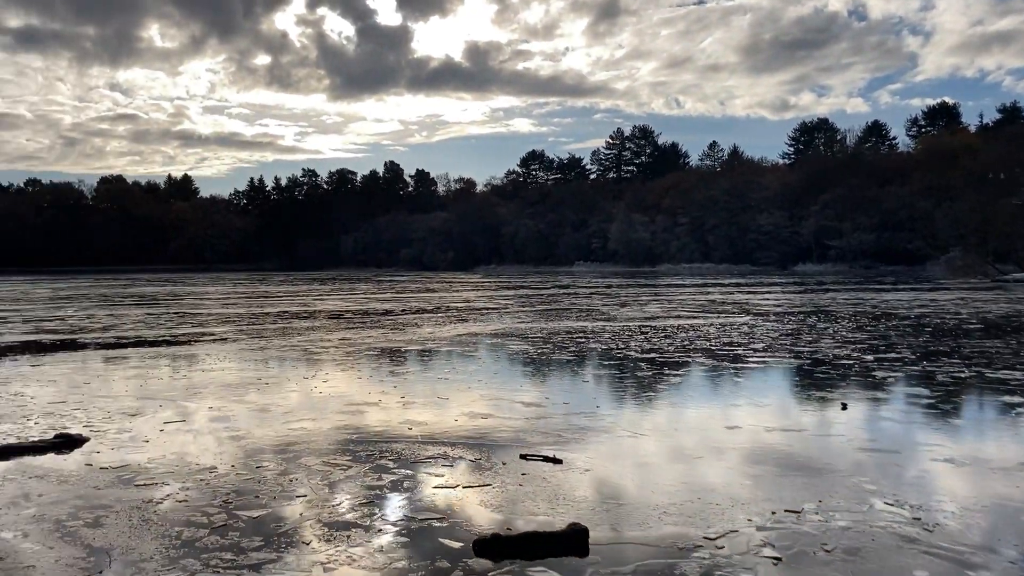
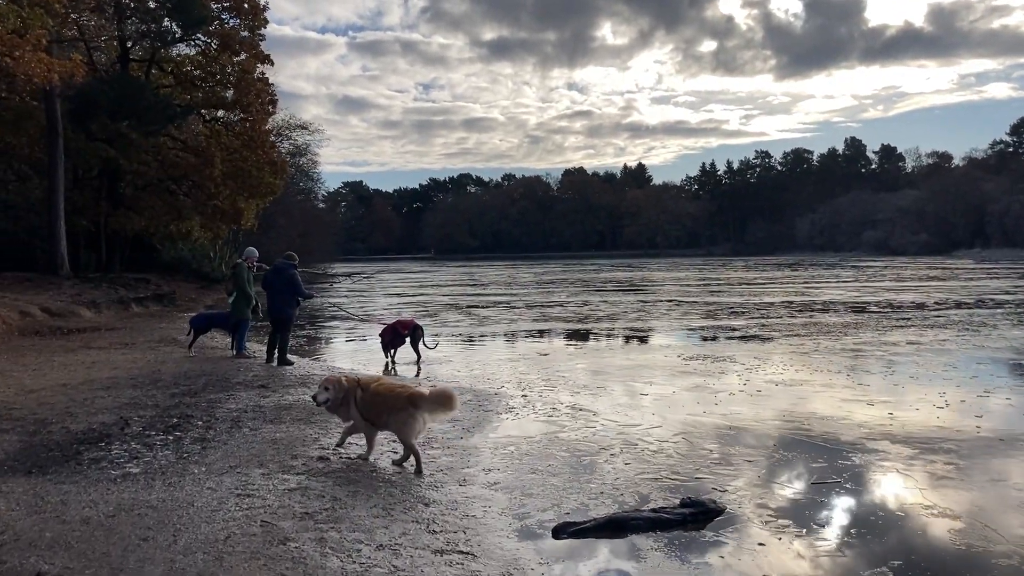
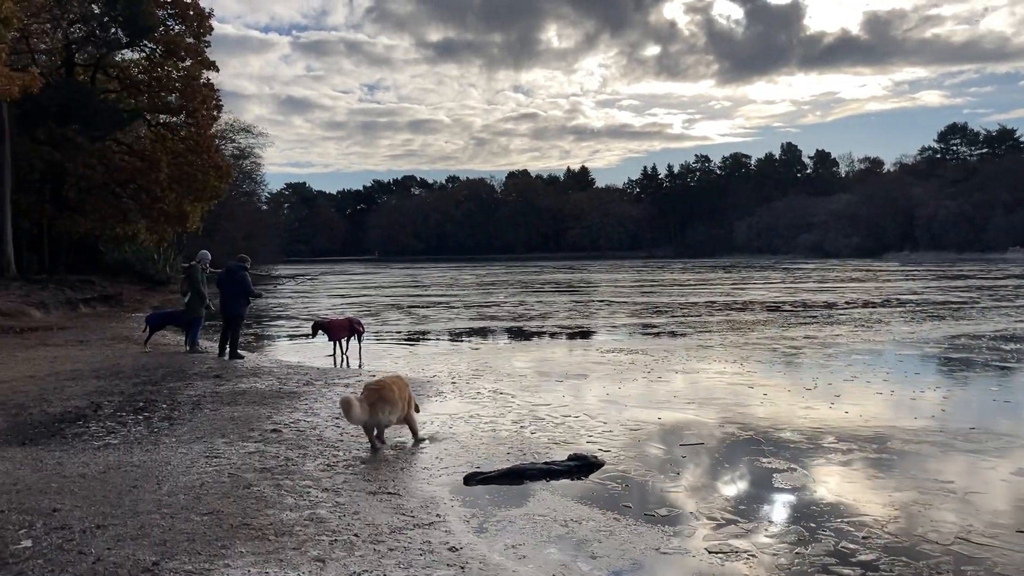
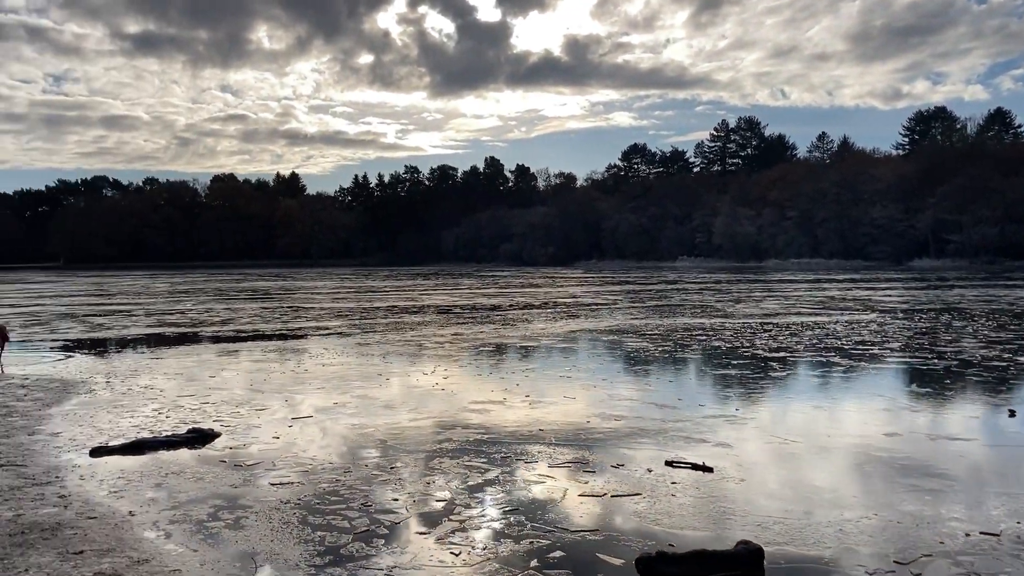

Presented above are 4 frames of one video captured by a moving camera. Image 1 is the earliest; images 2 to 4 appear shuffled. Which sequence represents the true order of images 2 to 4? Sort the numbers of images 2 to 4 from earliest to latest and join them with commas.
4, 3, 2
